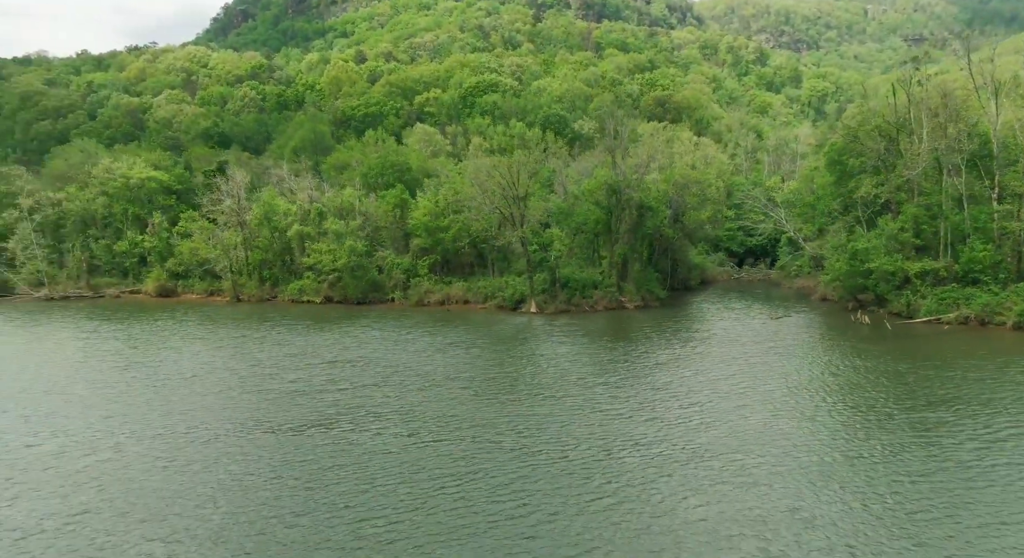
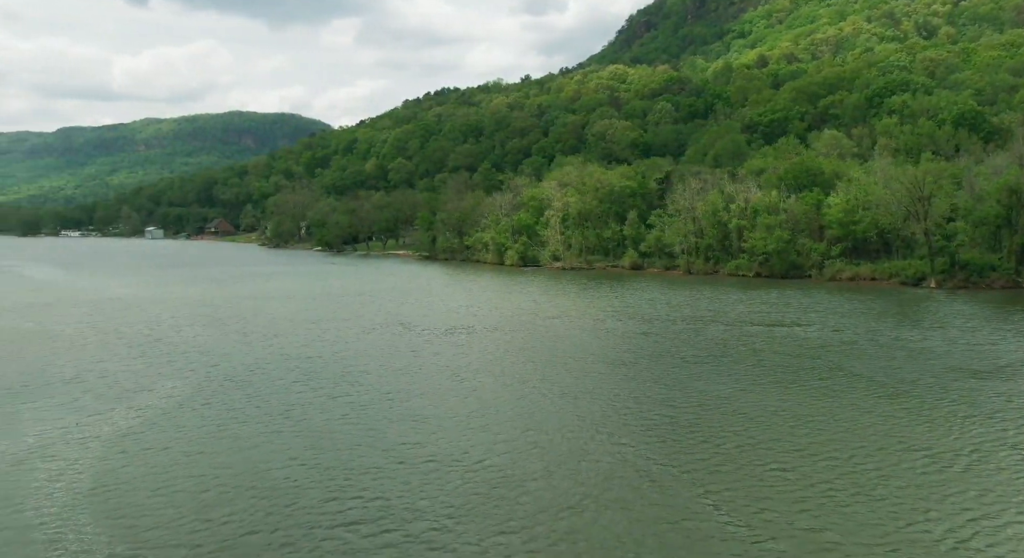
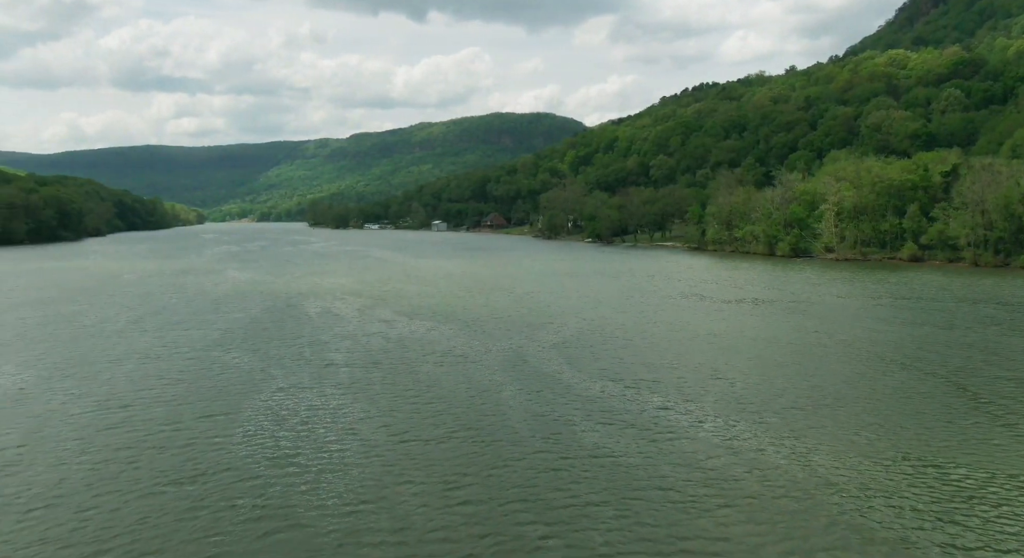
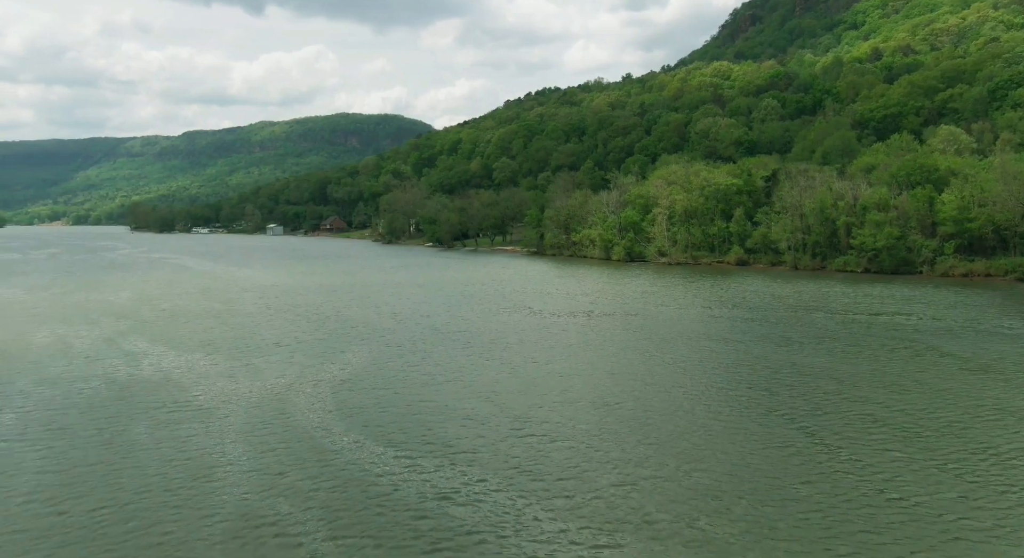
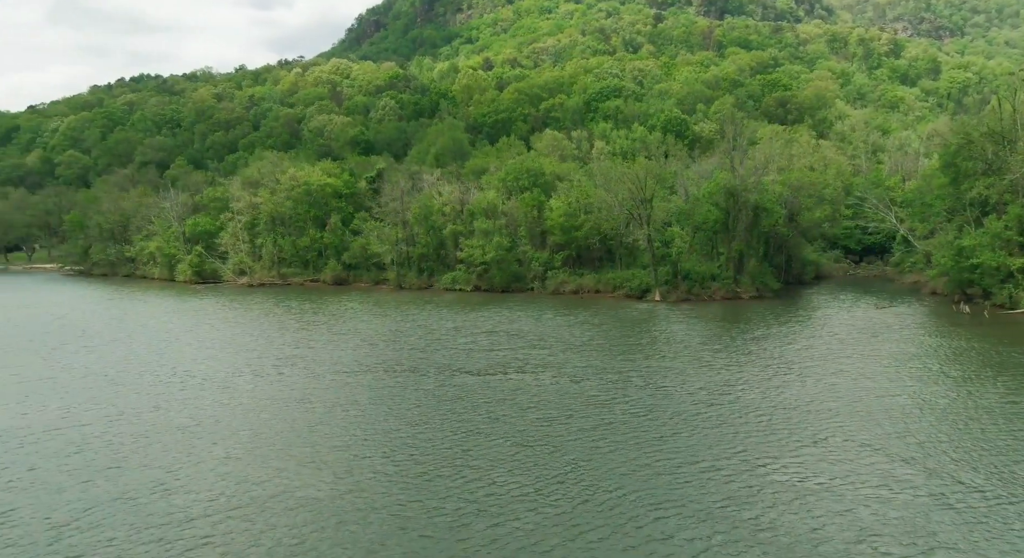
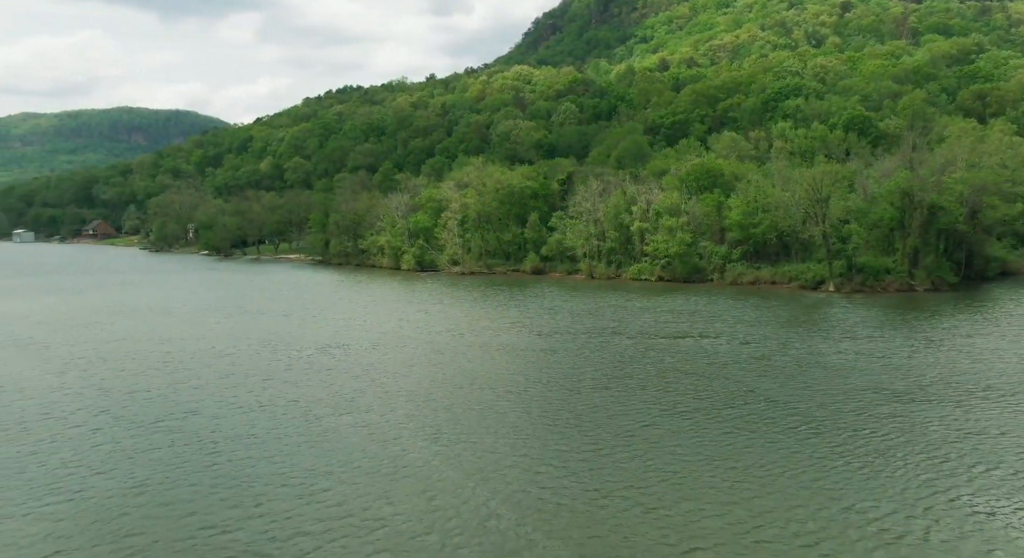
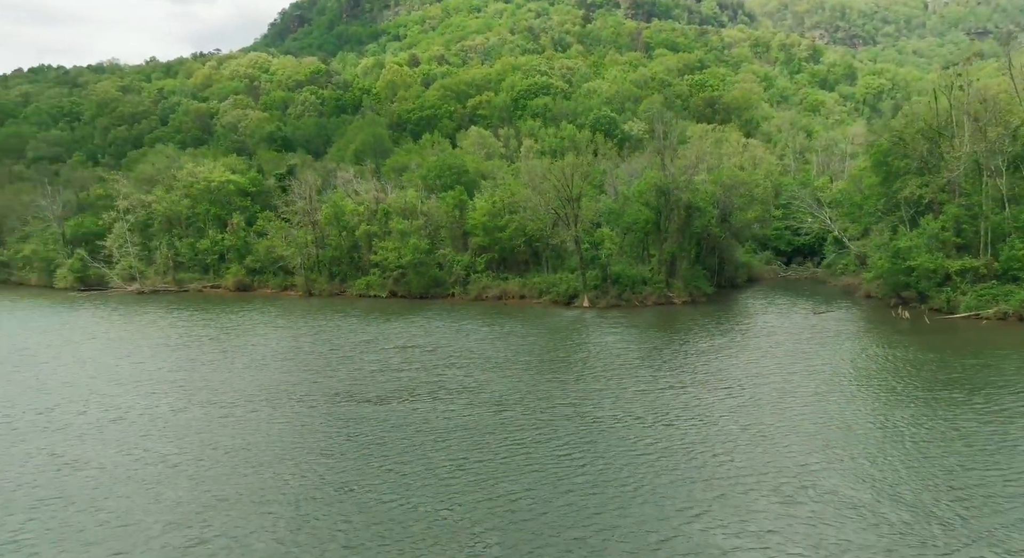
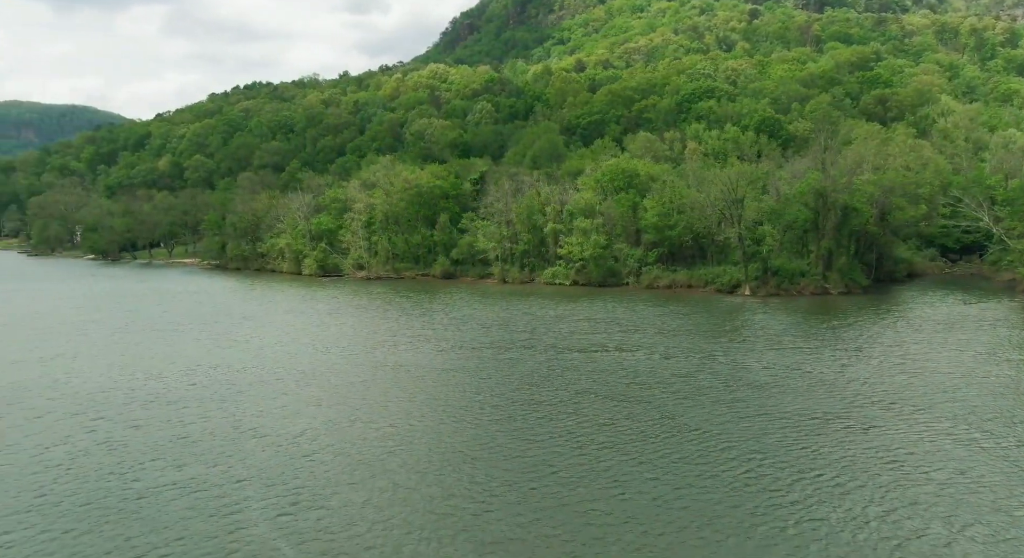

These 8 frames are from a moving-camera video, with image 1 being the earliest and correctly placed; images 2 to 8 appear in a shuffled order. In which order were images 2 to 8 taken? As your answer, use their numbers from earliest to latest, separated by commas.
7, 5, 8, 6, 2, 4, 3
